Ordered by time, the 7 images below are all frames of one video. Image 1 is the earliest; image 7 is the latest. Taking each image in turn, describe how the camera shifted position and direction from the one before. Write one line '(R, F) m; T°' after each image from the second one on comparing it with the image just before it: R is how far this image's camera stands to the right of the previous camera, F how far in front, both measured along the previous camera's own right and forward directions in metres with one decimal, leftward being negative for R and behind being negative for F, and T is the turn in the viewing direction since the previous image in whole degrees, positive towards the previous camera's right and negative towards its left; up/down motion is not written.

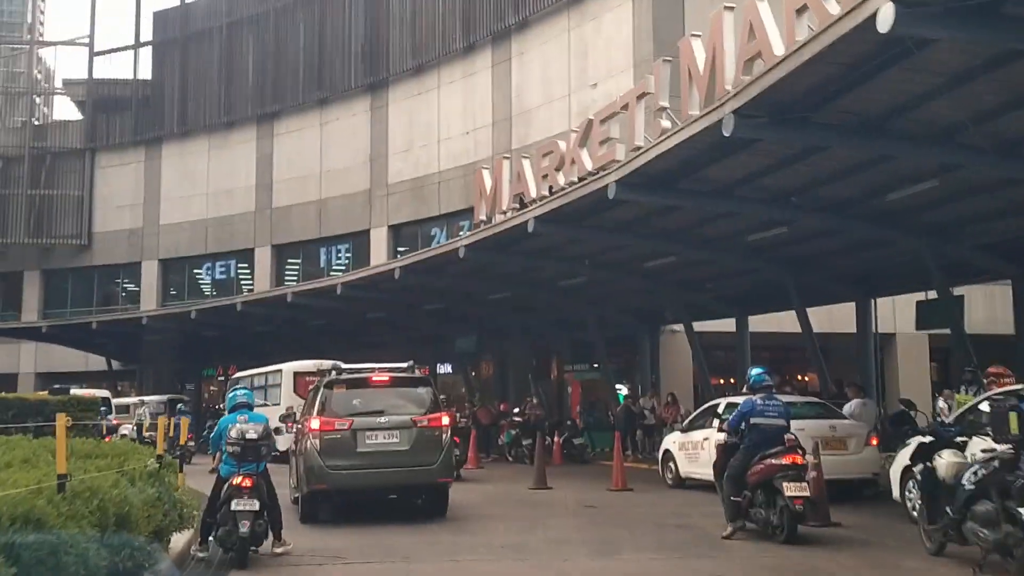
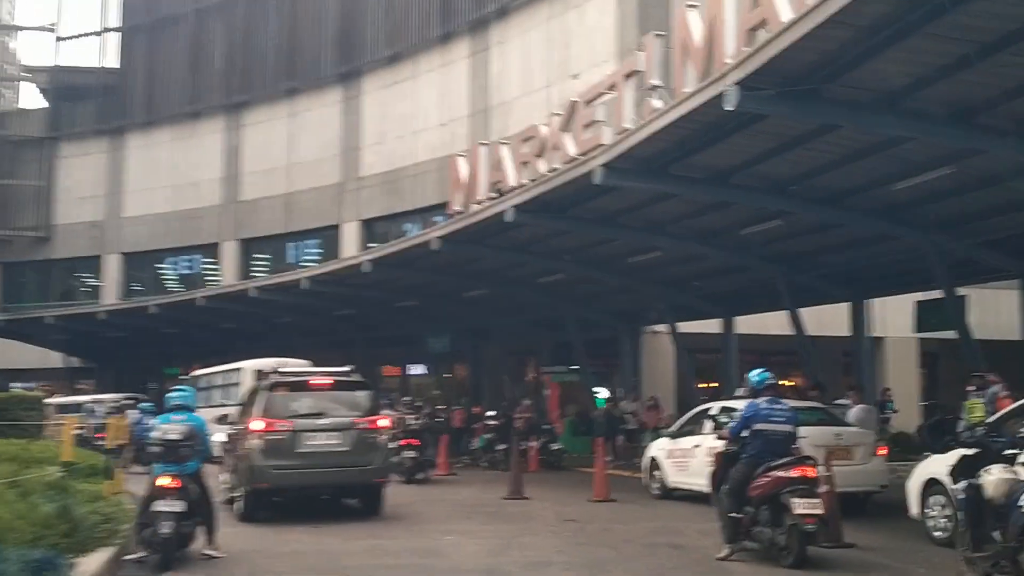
(0.0, +1.3) m; +1°
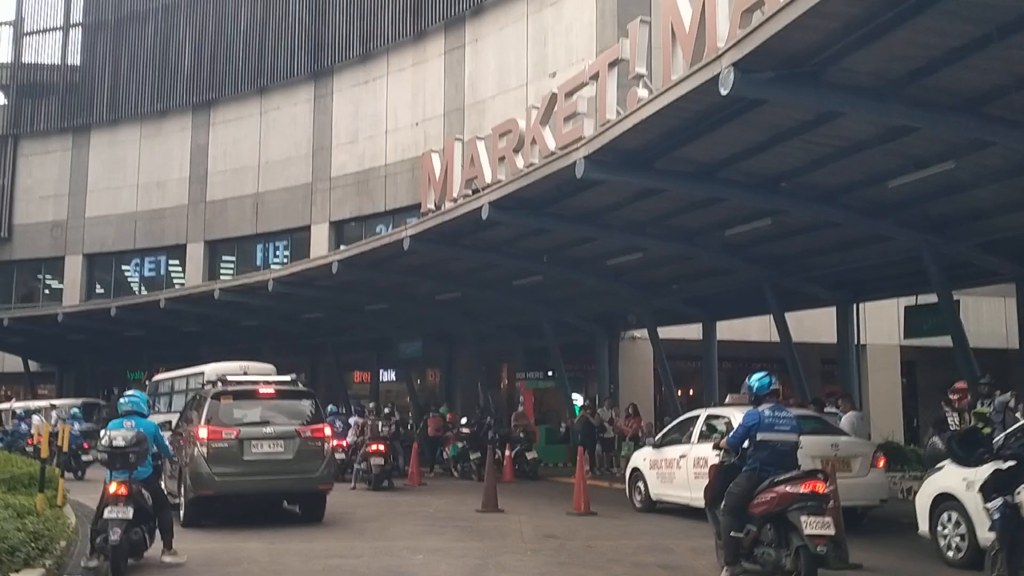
(0.0, +0.9) m; +2°
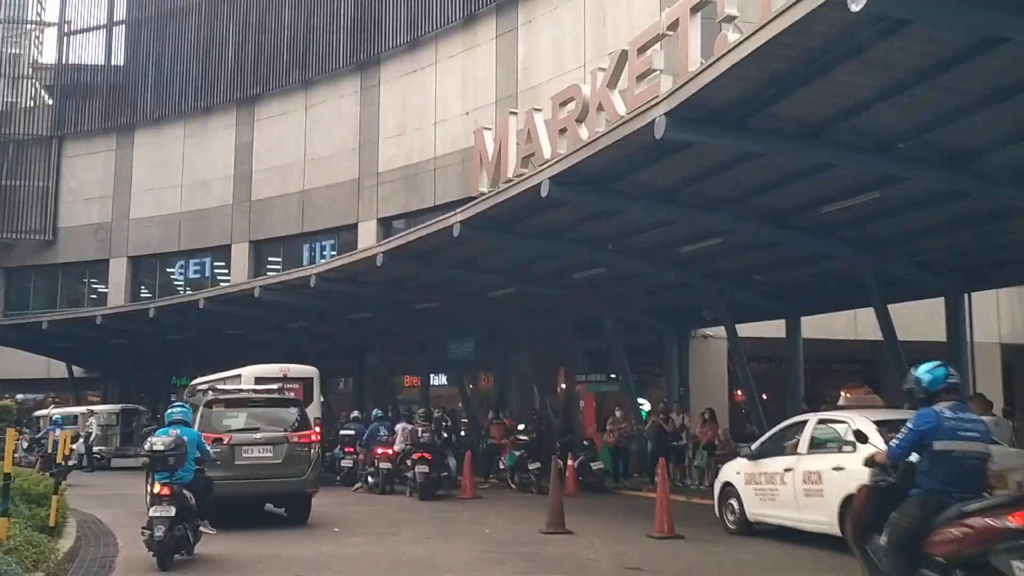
(-0.2, +2.0) m; -3°
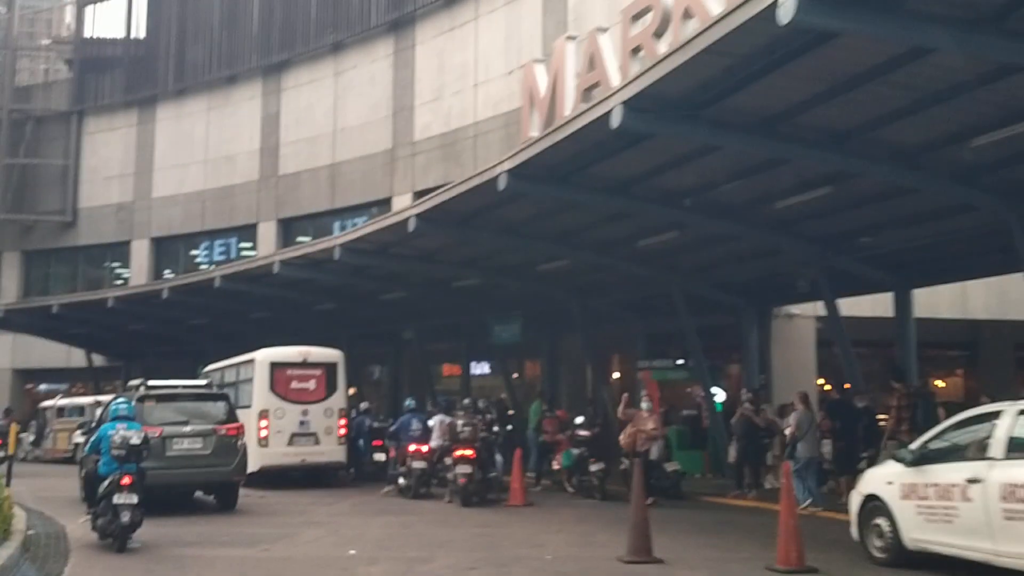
(-0.3, +3.1) m; -2°
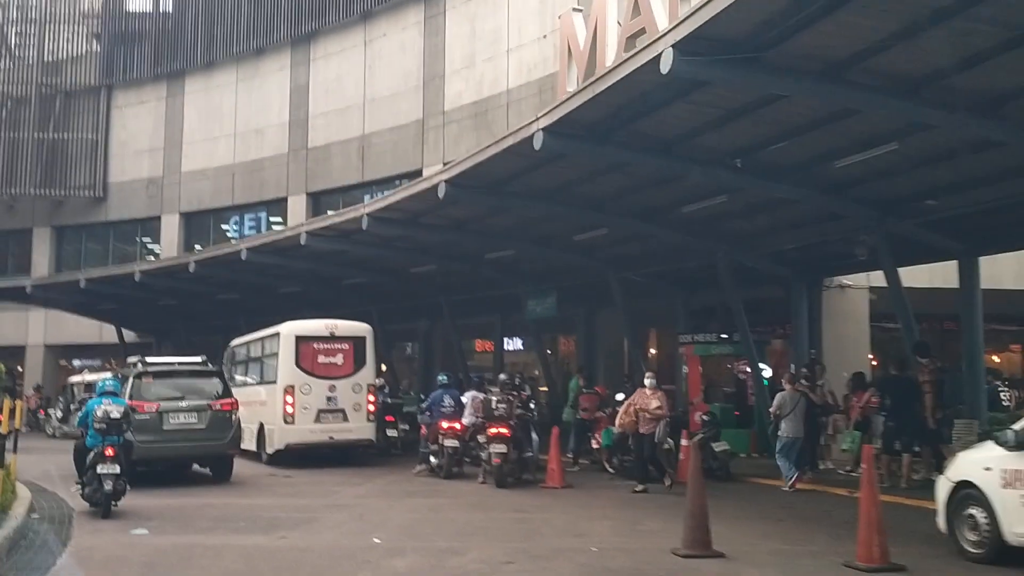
(-0.1, +1.0) m; -2°
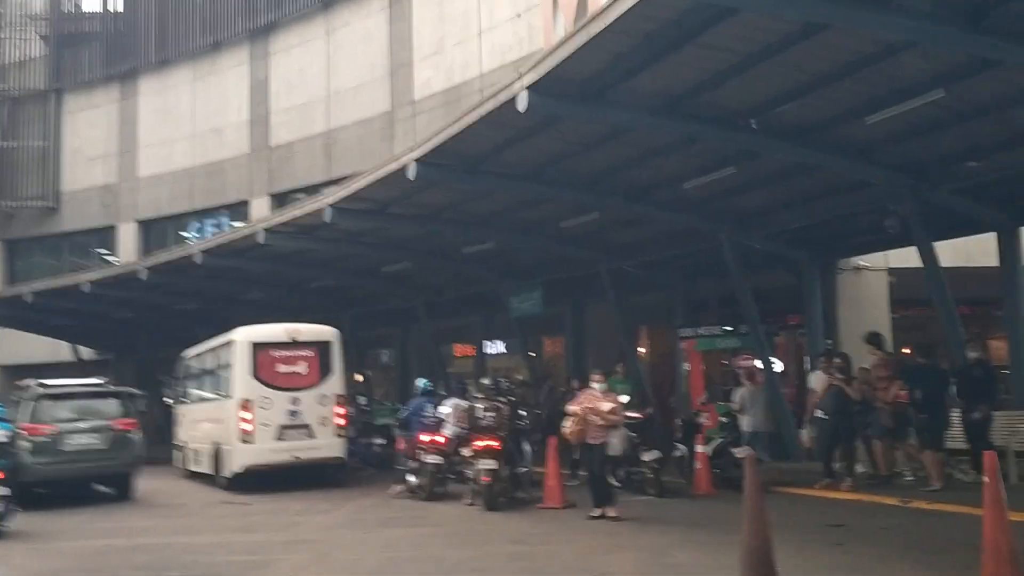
(-0.1, +2.0) m; +1°
